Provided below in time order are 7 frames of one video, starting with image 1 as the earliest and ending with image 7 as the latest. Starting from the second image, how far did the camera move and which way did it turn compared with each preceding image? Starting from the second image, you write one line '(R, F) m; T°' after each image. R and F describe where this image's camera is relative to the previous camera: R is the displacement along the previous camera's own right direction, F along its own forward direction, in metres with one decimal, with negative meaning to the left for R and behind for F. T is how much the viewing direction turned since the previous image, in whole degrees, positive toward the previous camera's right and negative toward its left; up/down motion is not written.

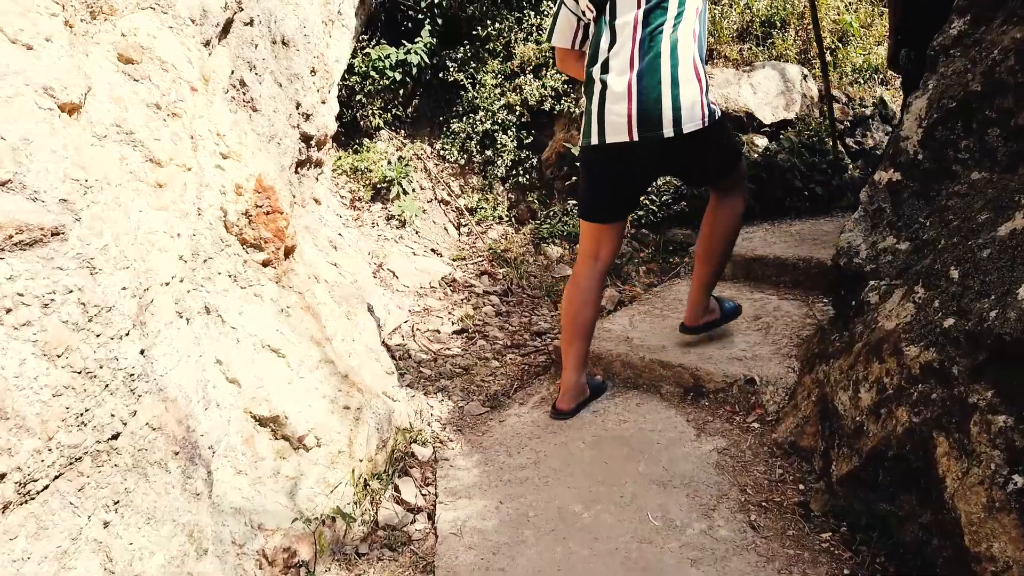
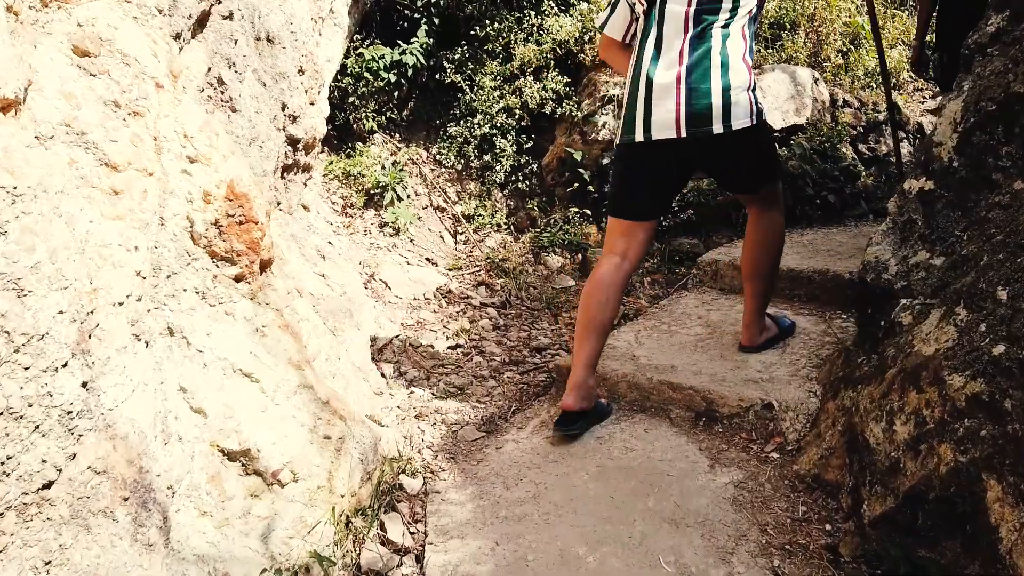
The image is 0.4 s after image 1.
(0.0, +0.2) m; 0°
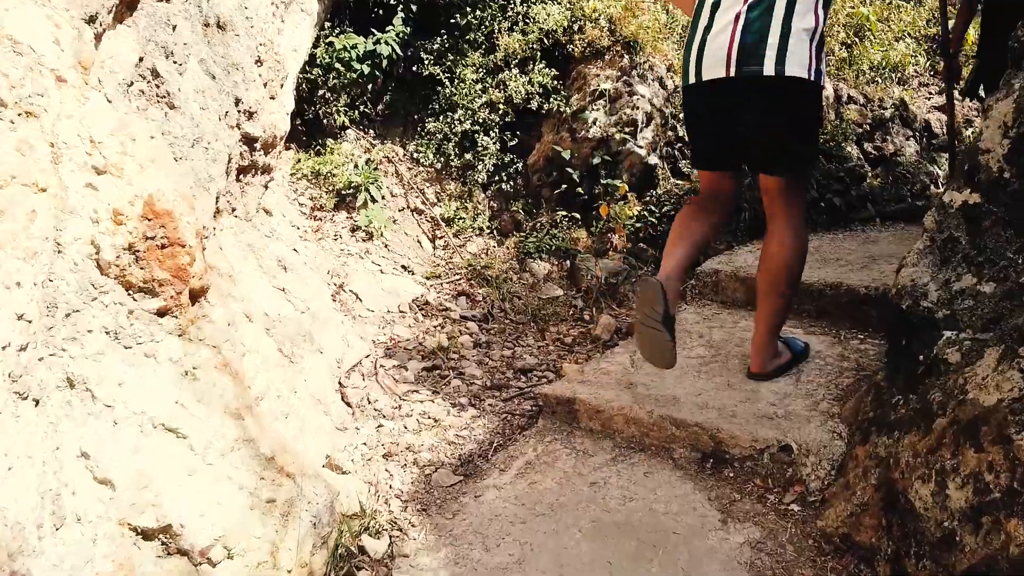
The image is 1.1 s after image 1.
(0.0, +0.3) m; +1°
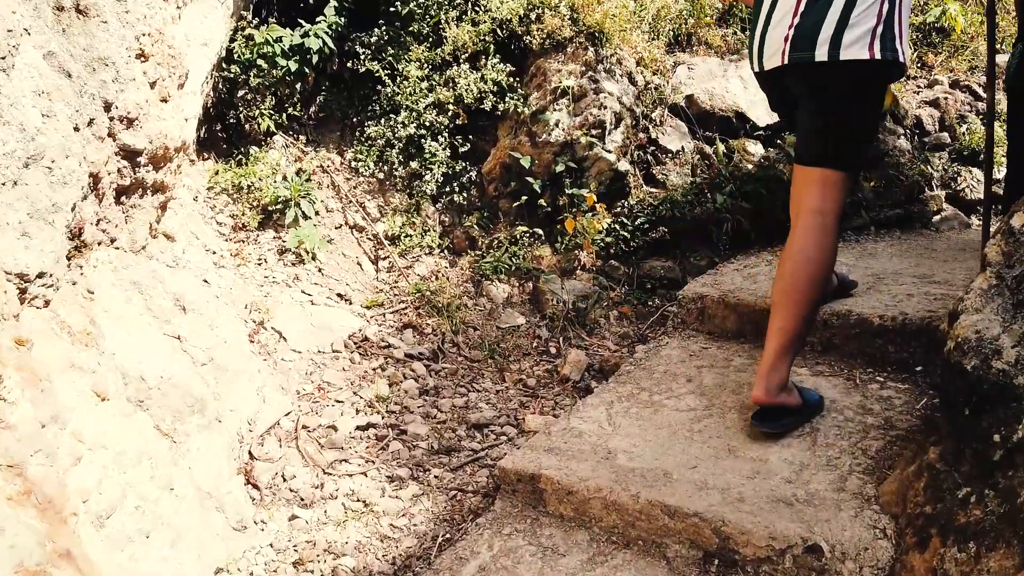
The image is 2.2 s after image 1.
(+0.1, +0.5) m; +3°
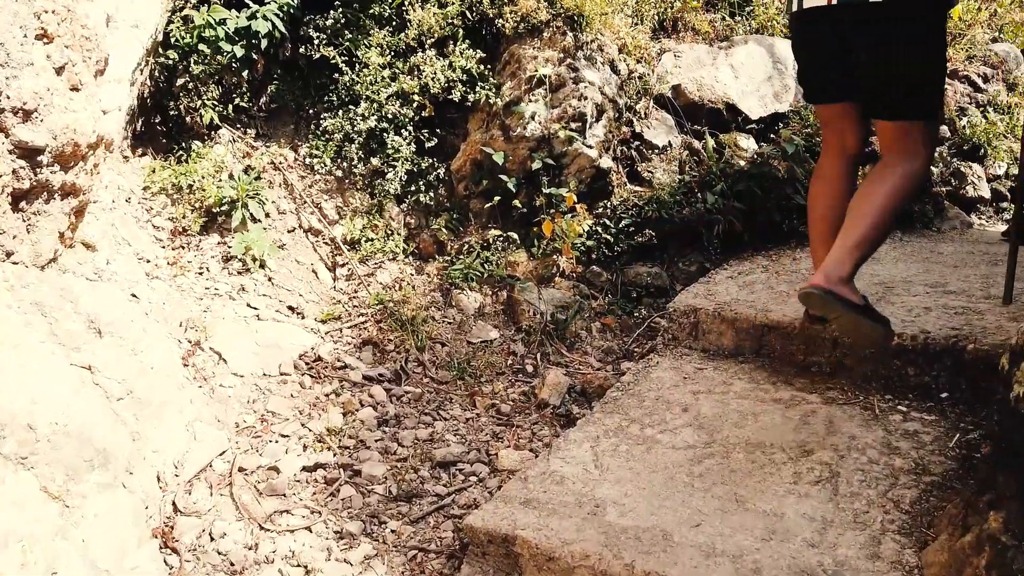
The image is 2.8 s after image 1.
(0.0, +0.3) m; +2°
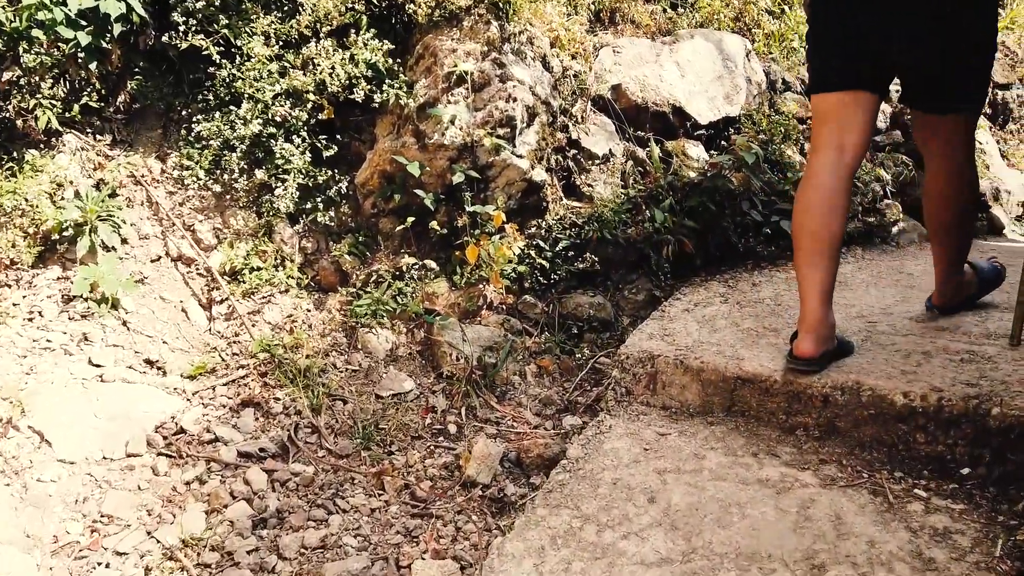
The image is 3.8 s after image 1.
(0.0, +0.5) m; +6°
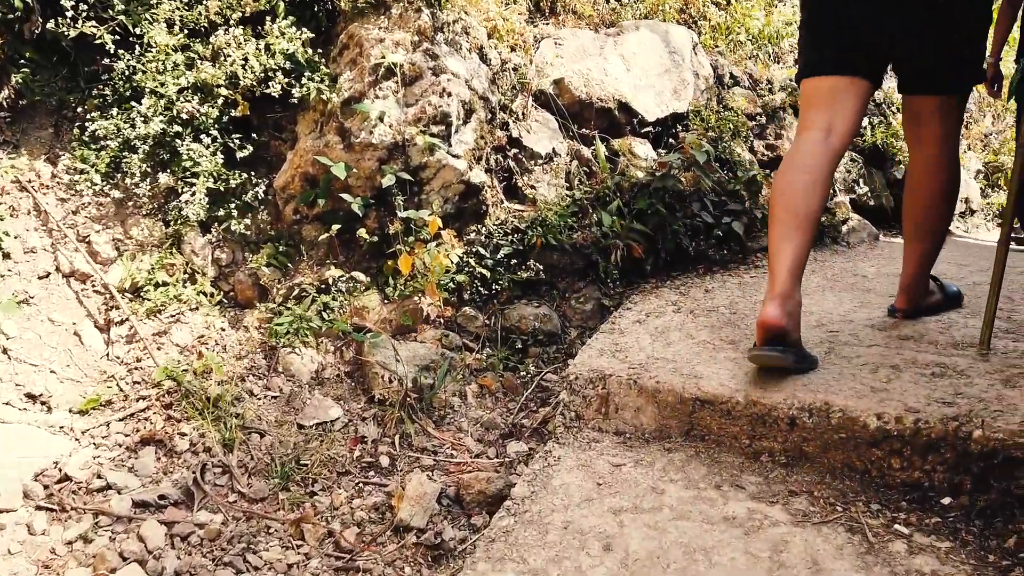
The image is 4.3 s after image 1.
(0.0, +0.2) m; +4°
